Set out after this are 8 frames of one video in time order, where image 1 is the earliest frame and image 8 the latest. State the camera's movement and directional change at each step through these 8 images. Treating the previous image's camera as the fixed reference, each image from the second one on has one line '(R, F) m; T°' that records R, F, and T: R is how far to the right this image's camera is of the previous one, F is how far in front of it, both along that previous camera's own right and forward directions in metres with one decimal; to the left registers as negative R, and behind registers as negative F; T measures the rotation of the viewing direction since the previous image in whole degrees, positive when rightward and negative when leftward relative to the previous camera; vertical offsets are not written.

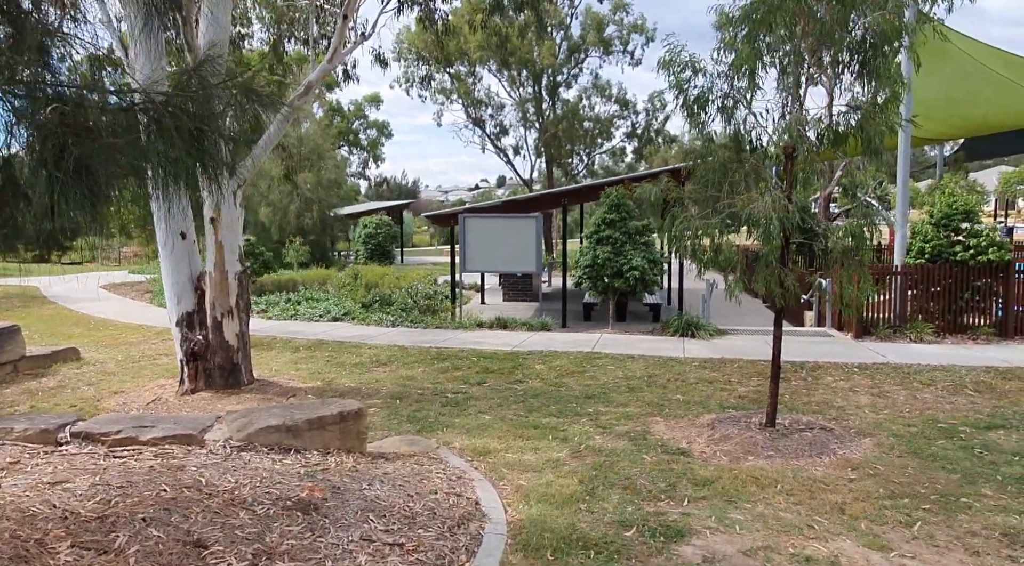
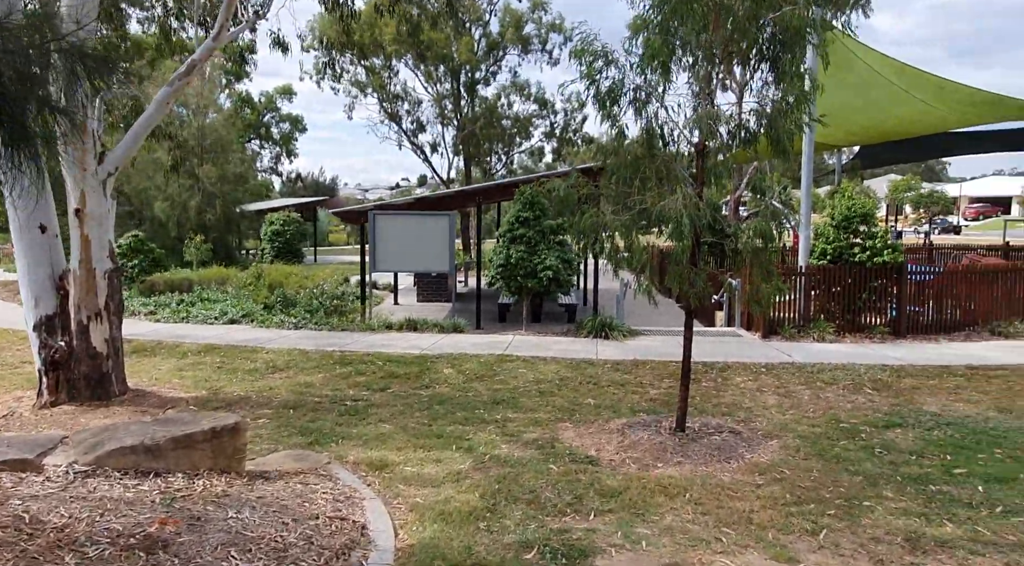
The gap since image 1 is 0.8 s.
(+0.1, +0.3) m; +6°
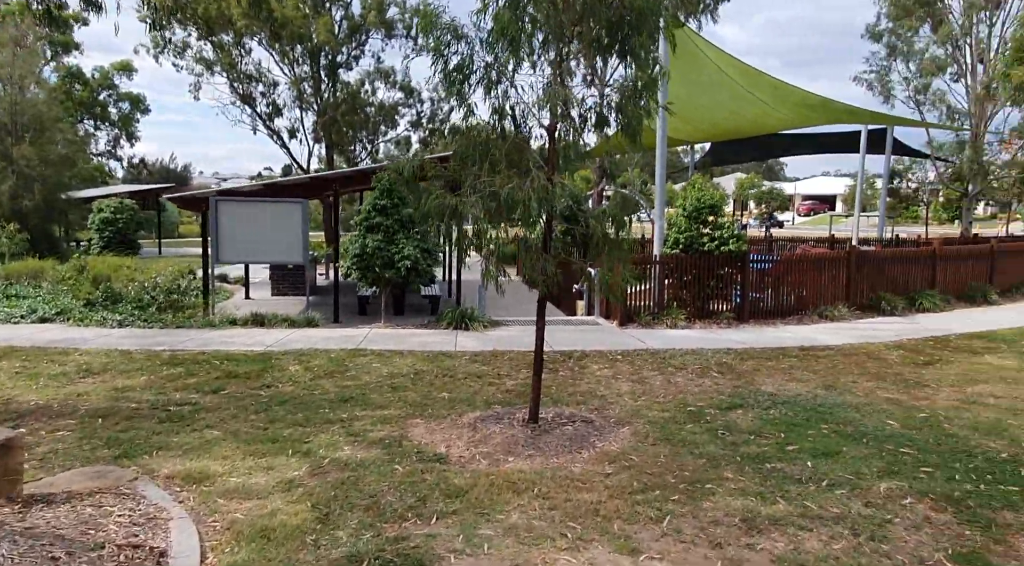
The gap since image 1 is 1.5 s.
(+0.2, +0.3) m; +10°
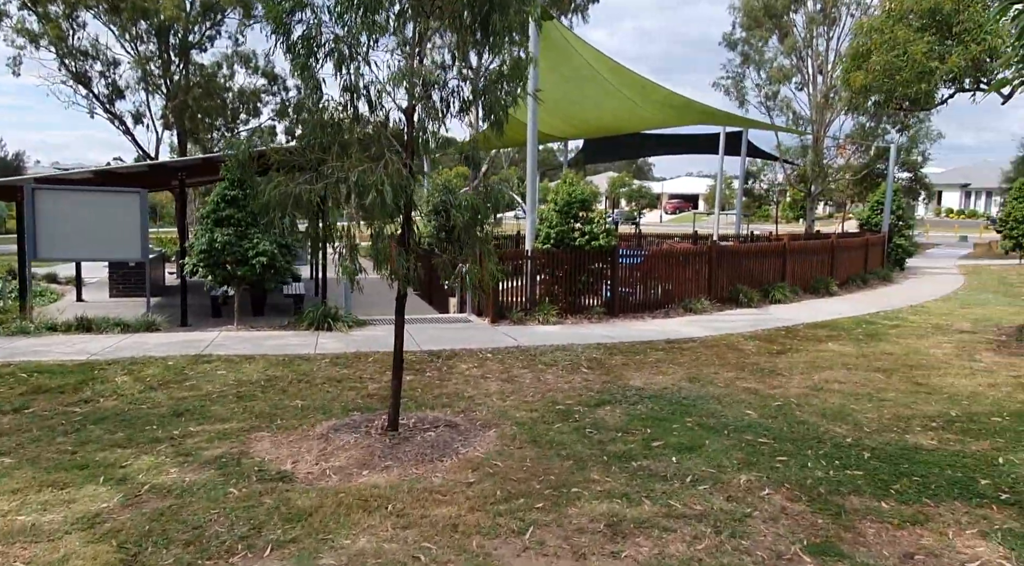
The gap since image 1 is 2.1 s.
(+0.2, +0.3) m; +10°
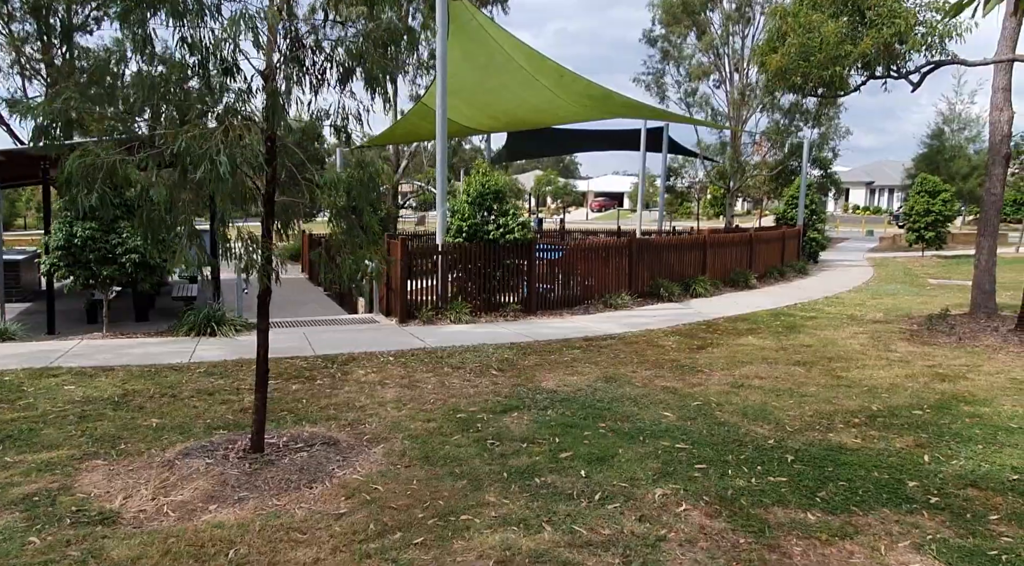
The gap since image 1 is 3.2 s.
(+0.3, +0.7) m; +6°
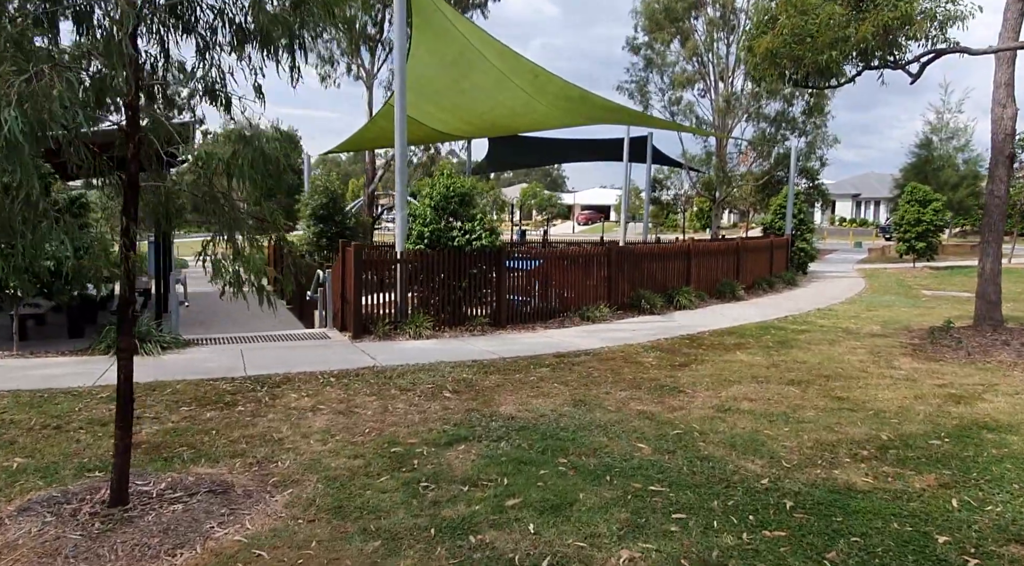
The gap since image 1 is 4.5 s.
(+0.3, +0.9) m; +1°
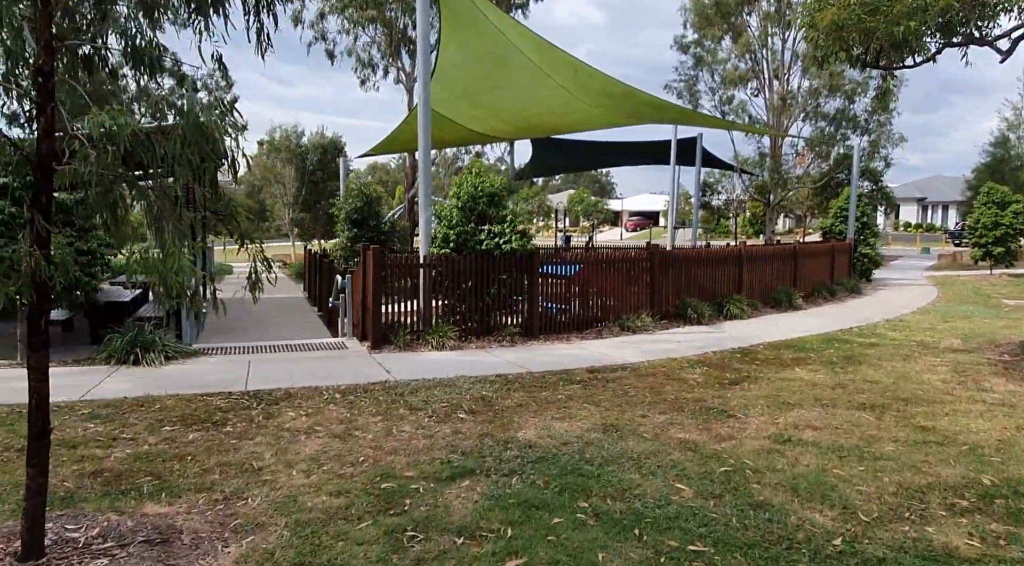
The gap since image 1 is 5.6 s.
(+0.2, +0.8) m; -4°
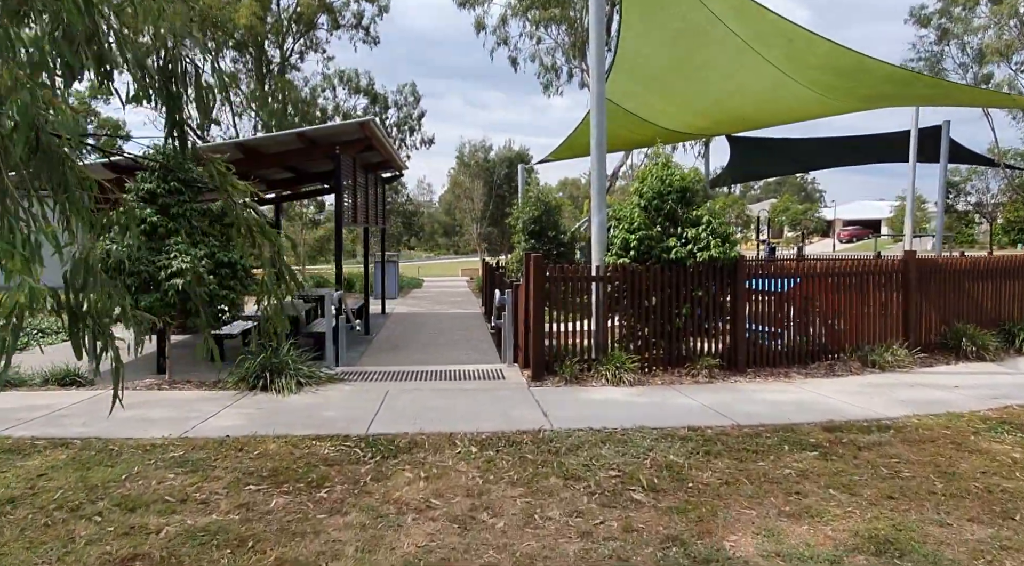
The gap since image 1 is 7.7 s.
(0.0, +1.7) m; -16°
